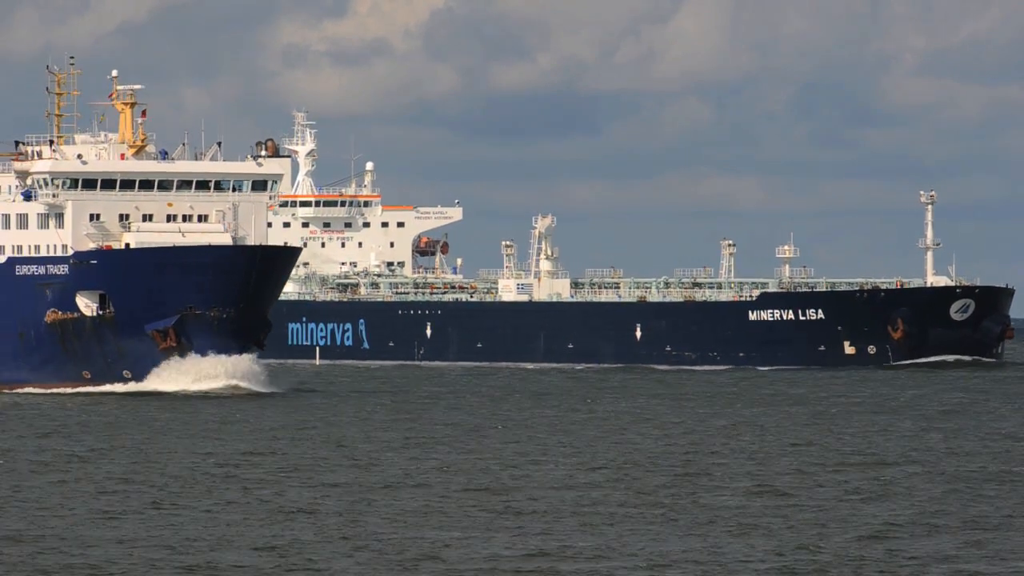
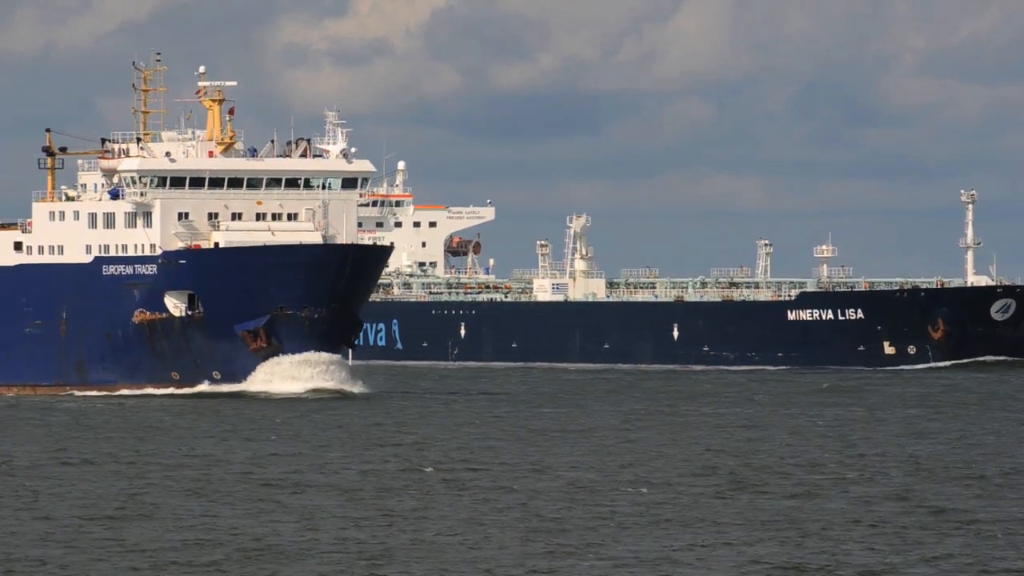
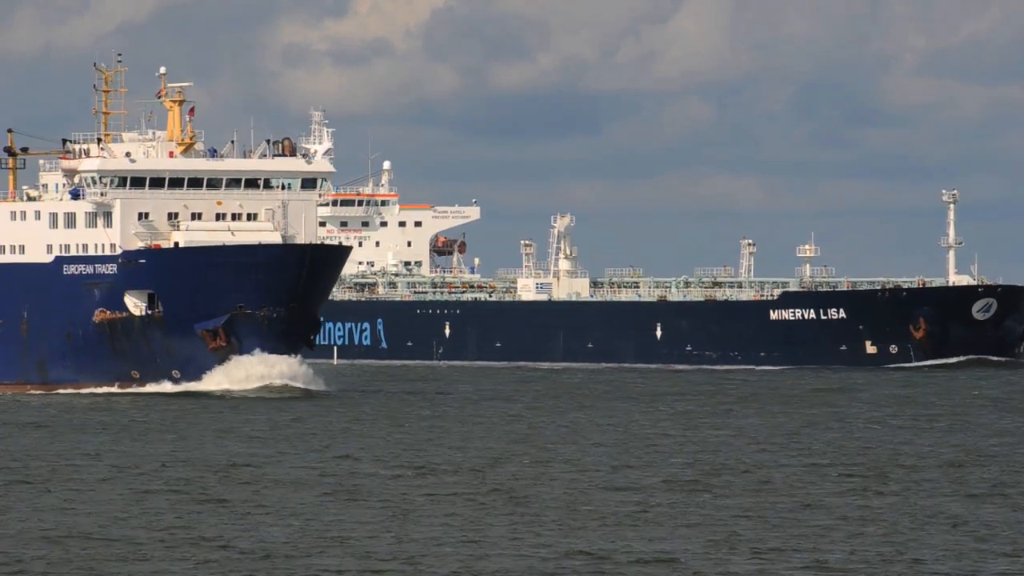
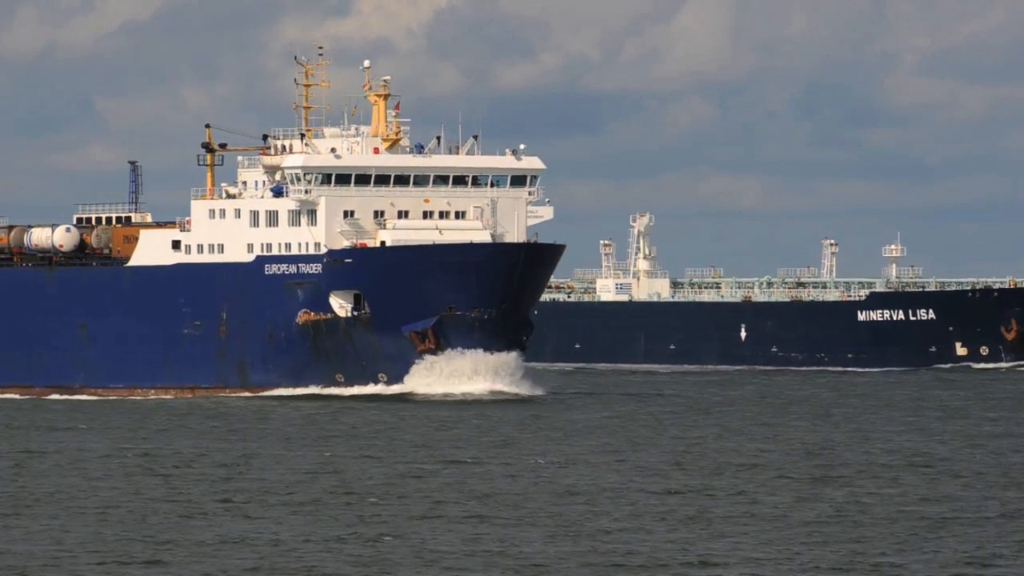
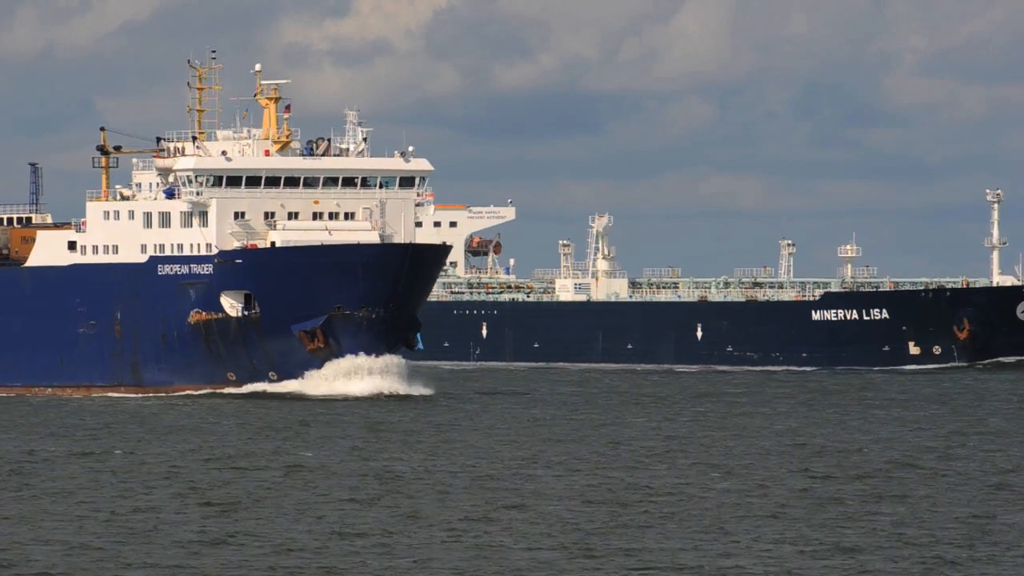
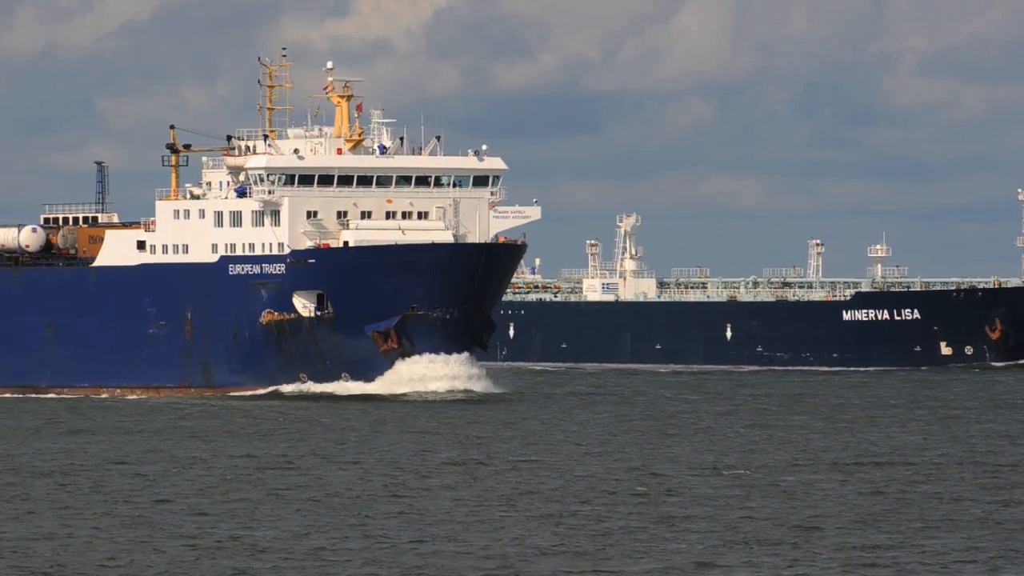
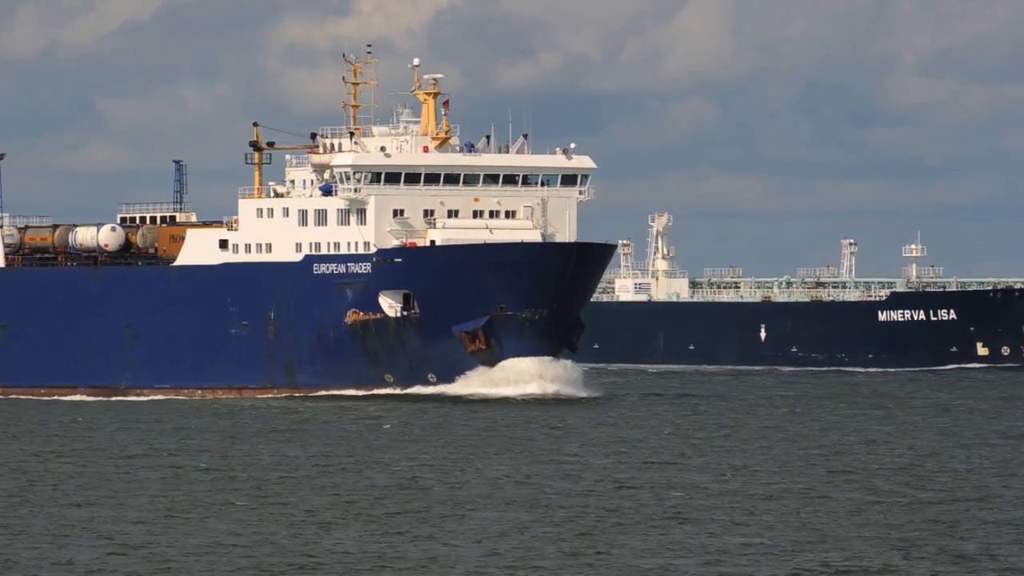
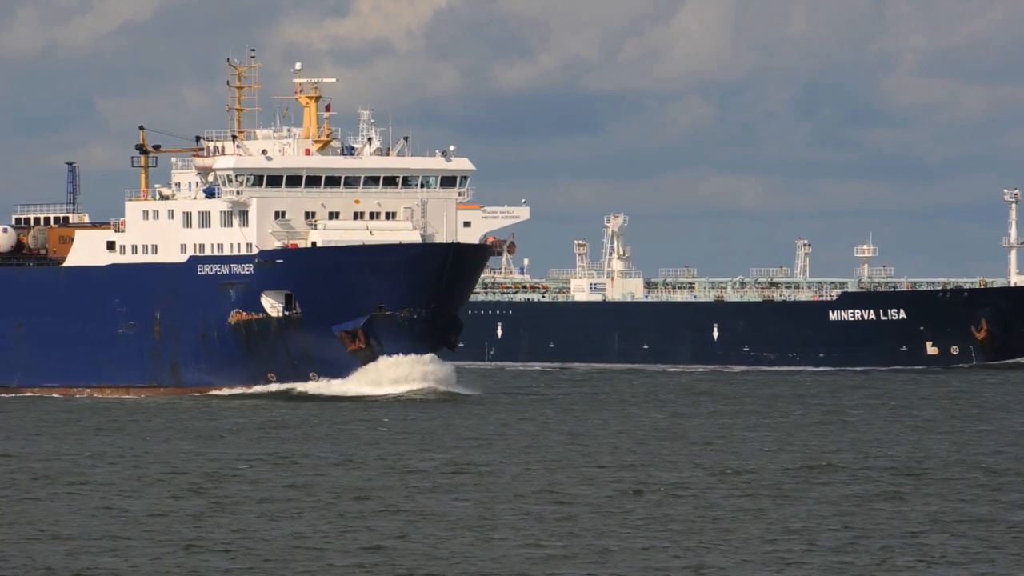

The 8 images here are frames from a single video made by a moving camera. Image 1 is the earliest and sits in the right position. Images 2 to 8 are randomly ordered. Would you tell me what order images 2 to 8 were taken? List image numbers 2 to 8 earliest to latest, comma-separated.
3, 2, 5, 8, 6, 4, 7
